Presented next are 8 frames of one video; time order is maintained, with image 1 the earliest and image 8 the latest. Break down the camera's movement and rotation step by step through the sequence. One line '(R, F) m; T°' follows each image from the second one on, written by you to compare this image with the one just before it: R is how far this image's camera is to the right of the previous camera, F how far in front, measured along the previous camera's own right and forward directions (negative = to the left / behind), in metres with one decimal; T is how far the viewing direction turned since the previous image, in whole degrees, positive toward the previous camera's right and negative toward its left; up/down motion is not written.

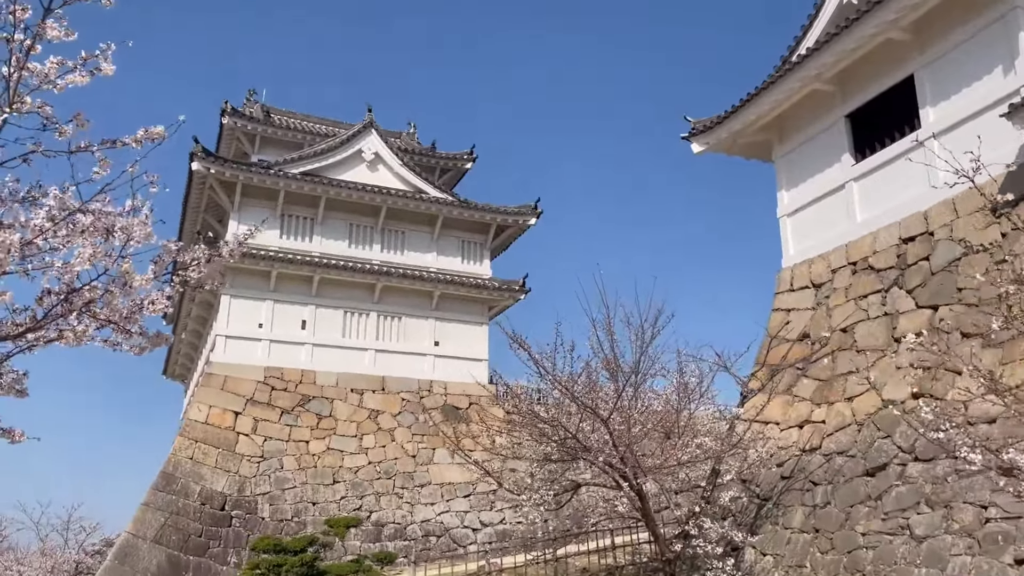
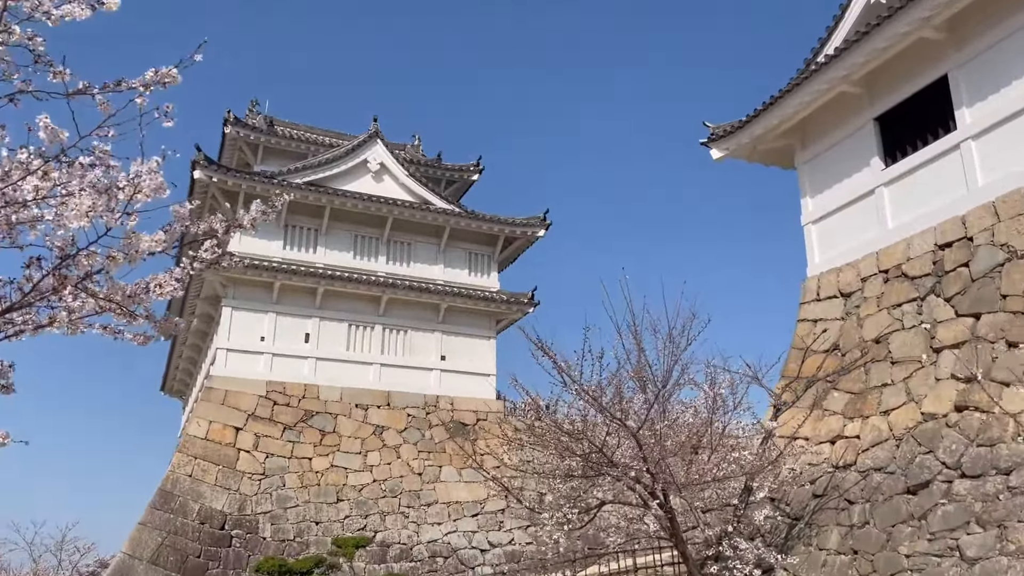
(-0.2, +0.4) m; 0°
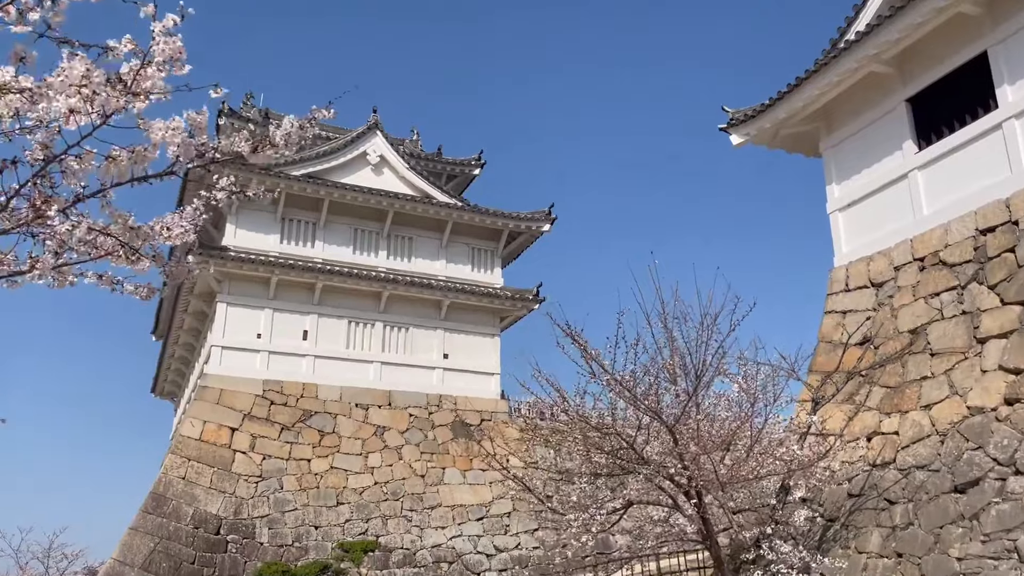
(-0.2, +0.5) m; +1°
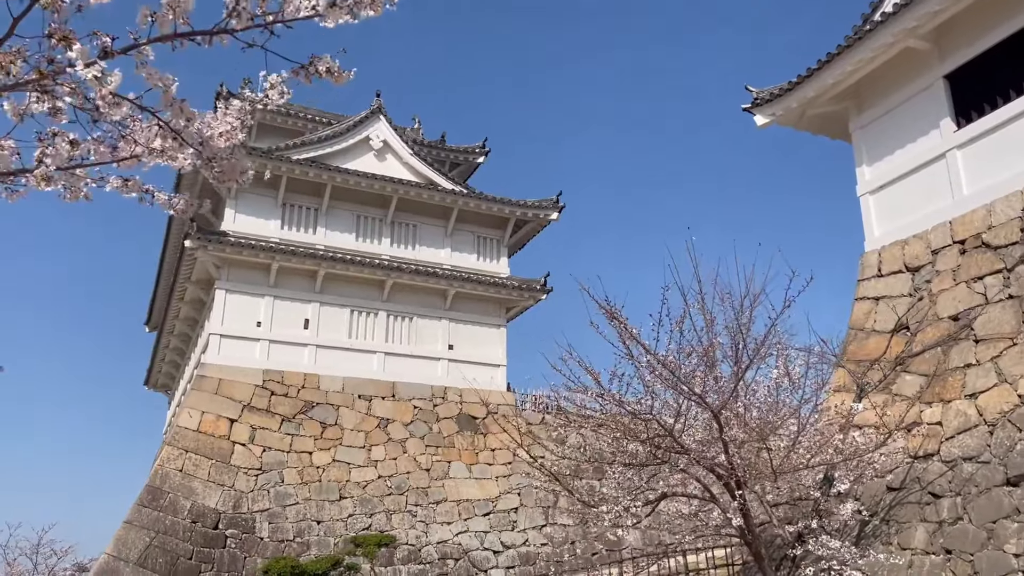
(-0.3, +0.4) m; +1°
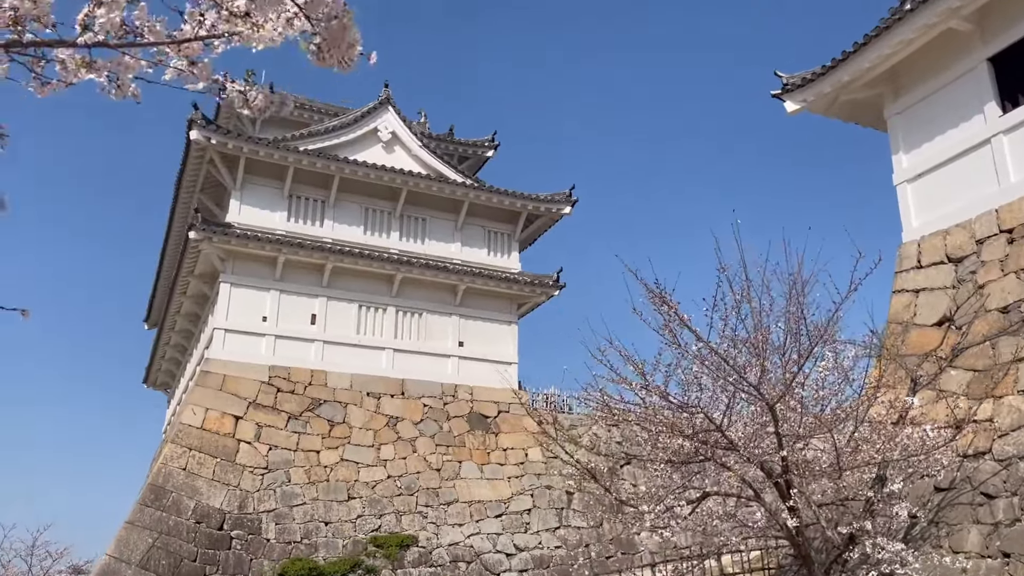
(-0.3, +0.4) m; 0°
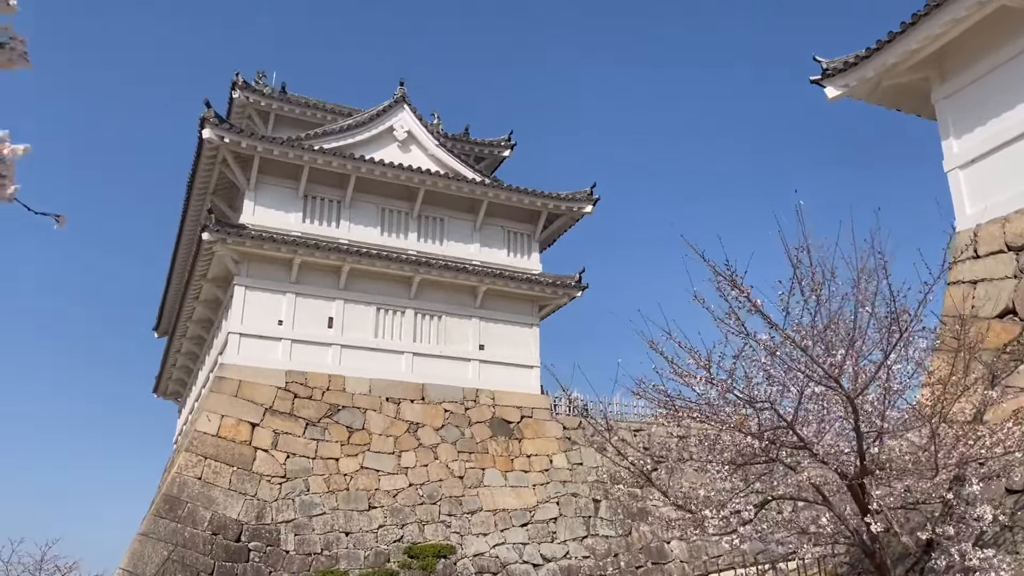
(-0.3, +0.4) m; 0°
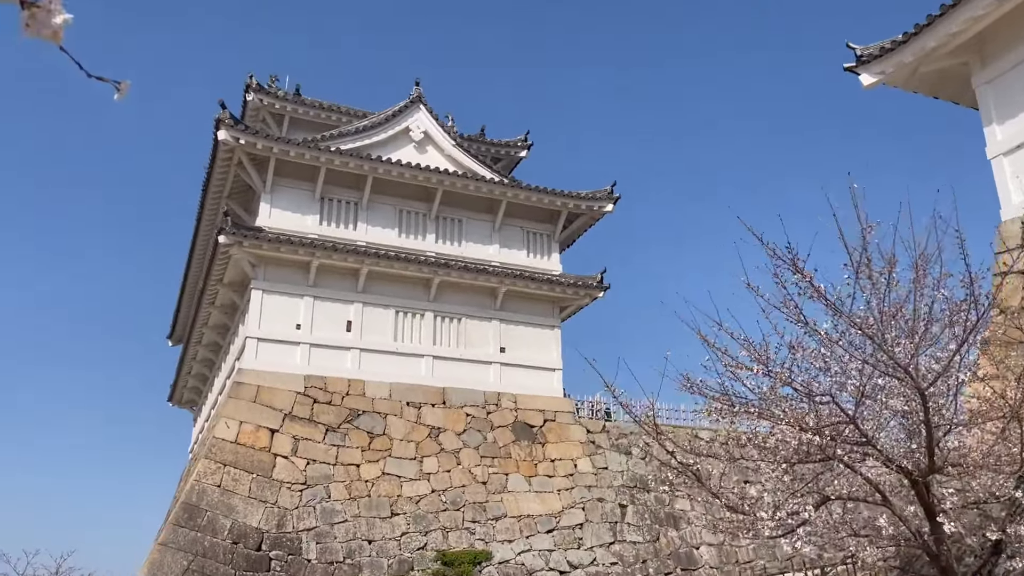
(-0.2, +0.3) m; -1°
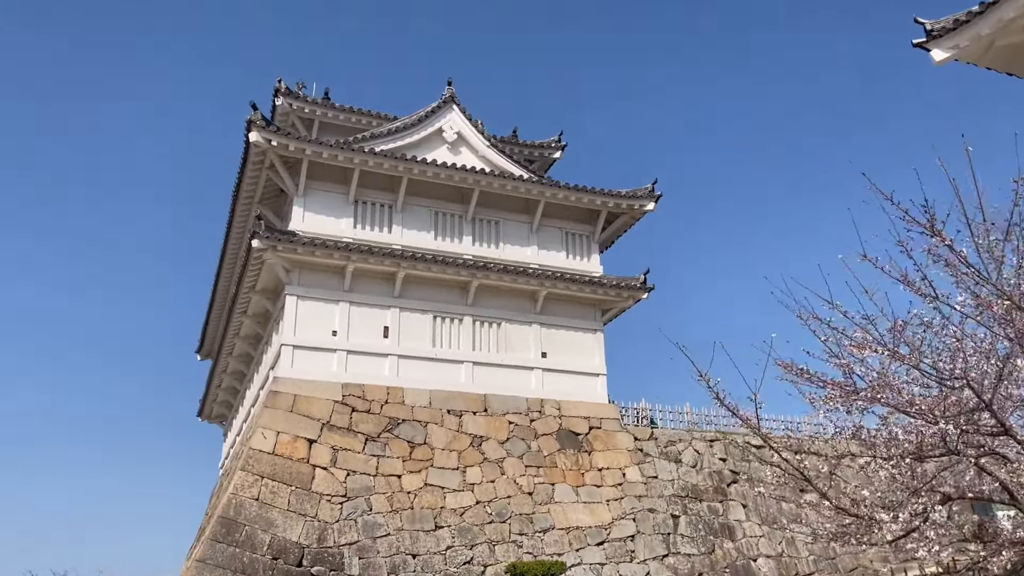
(-0.3, +0.5) m; -1°
